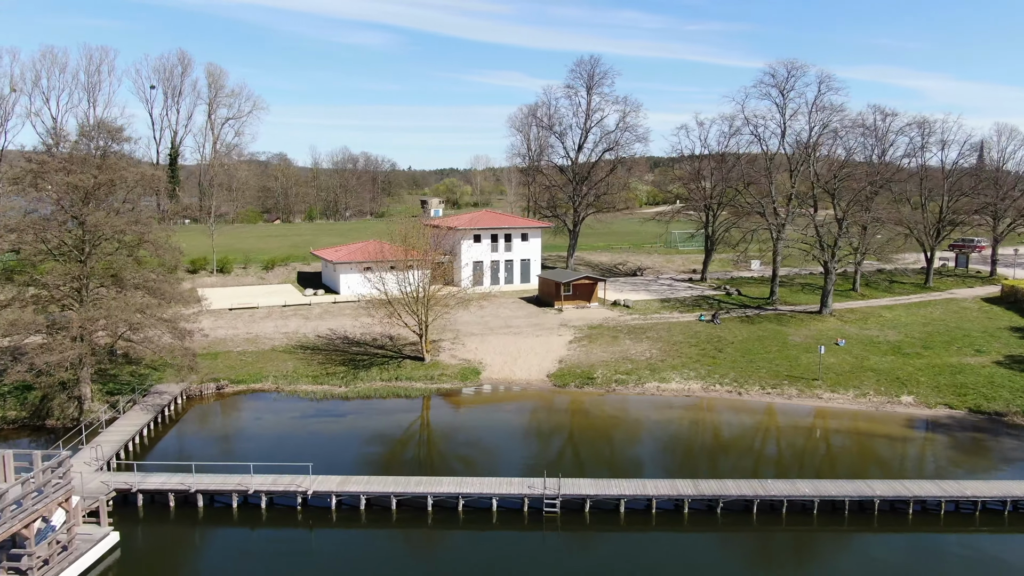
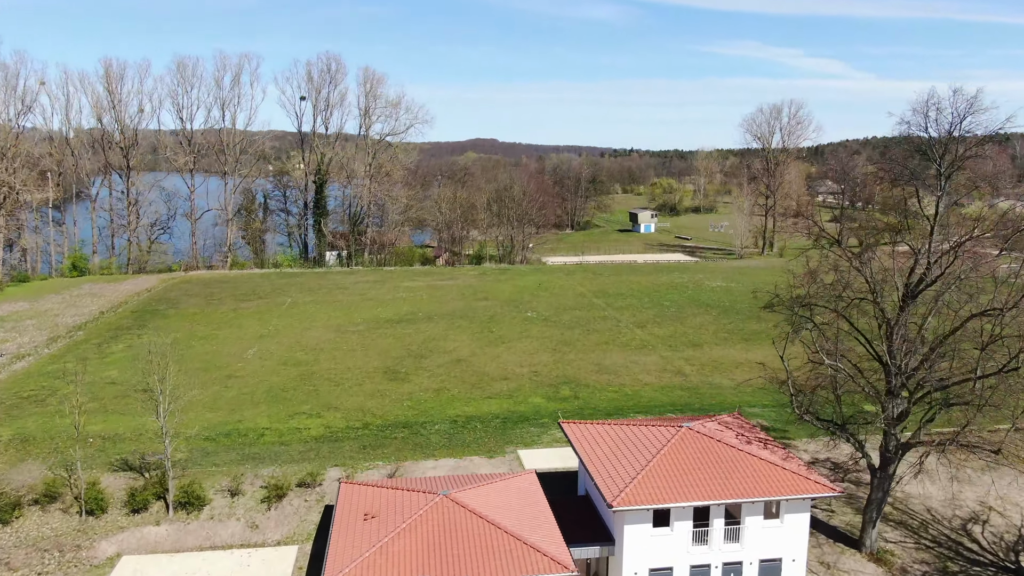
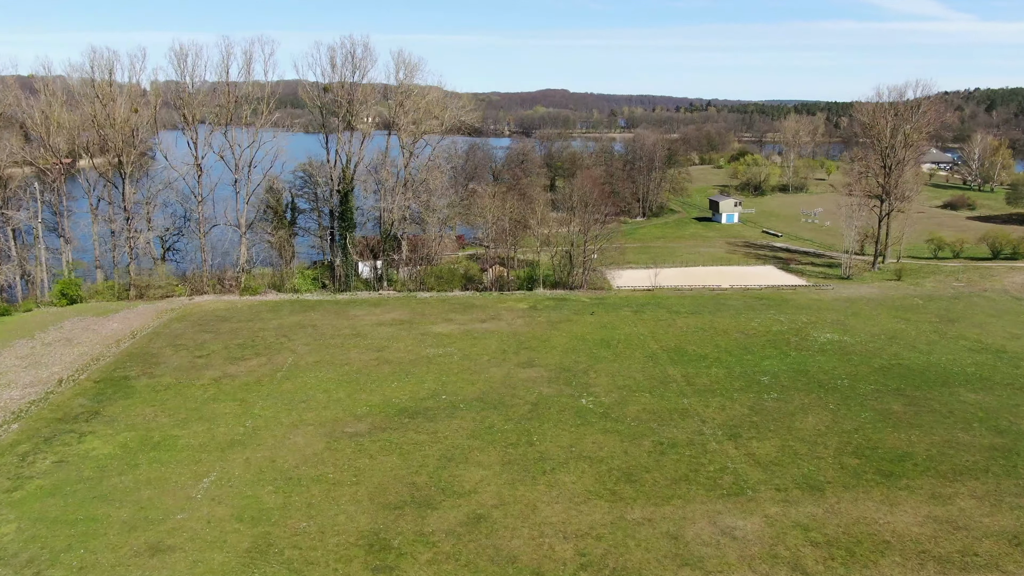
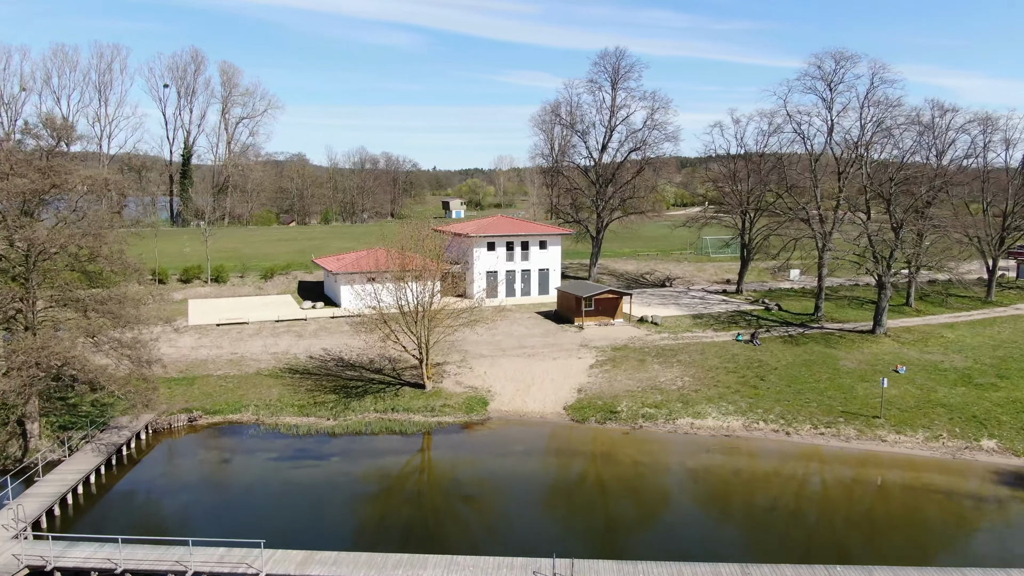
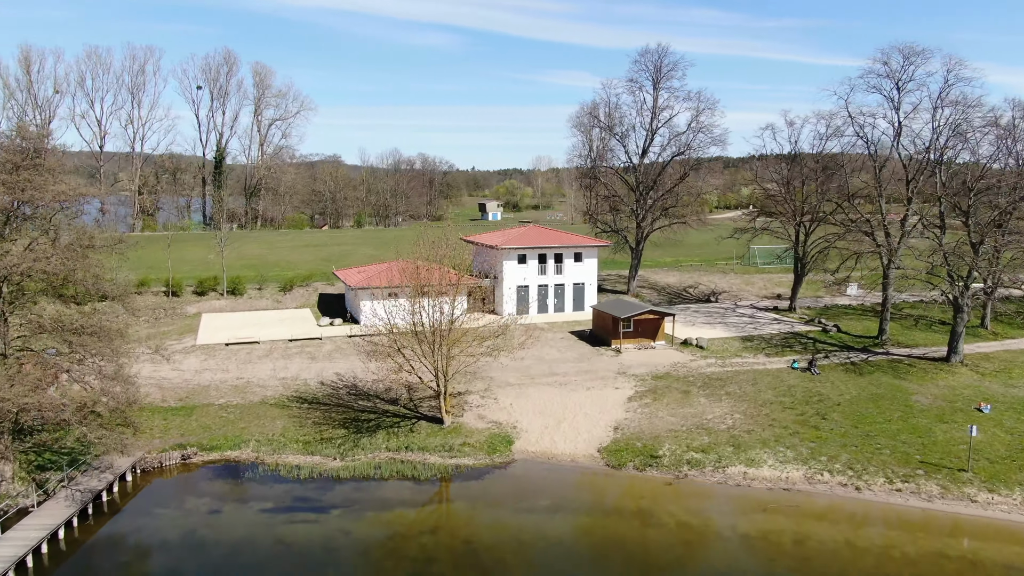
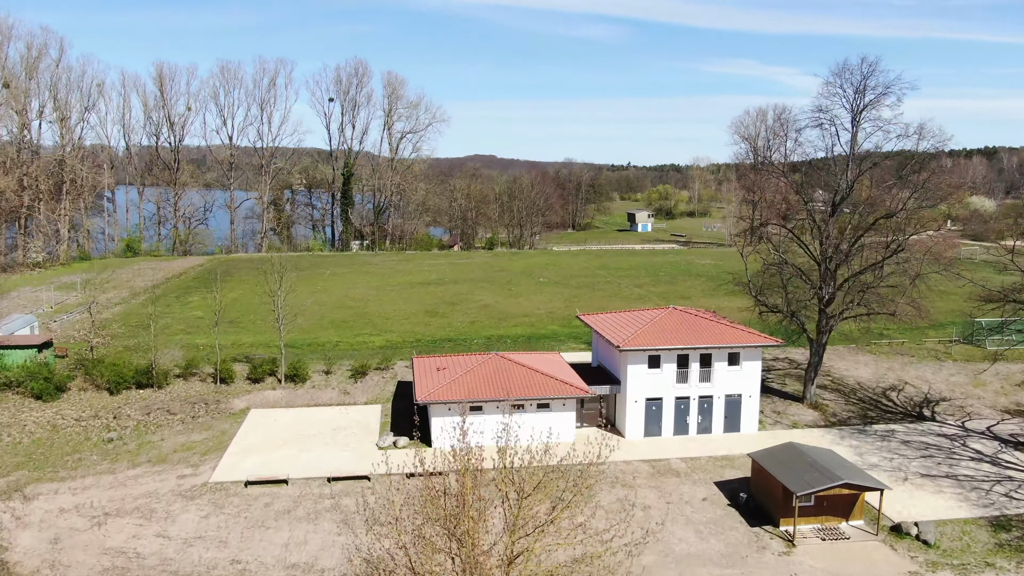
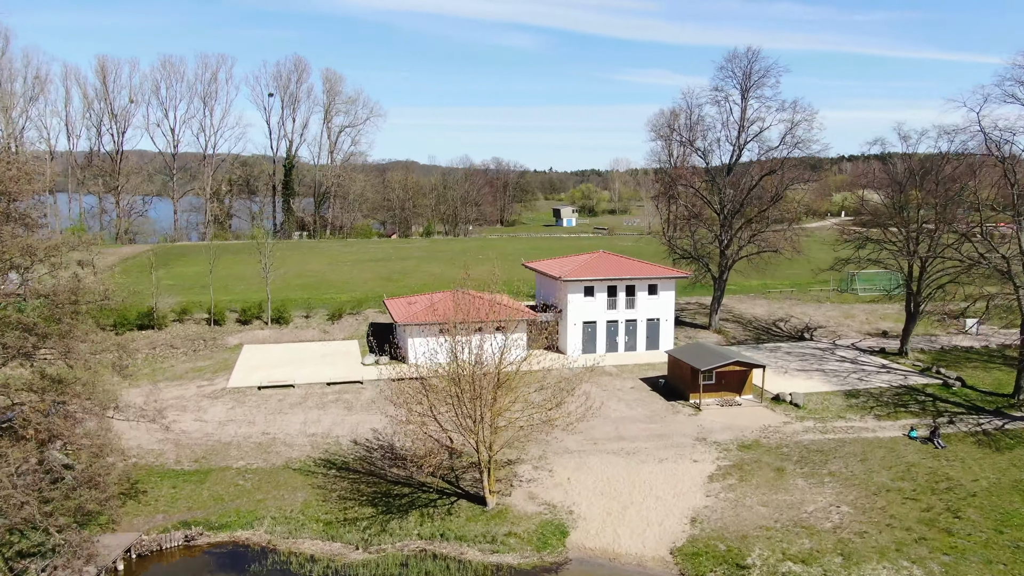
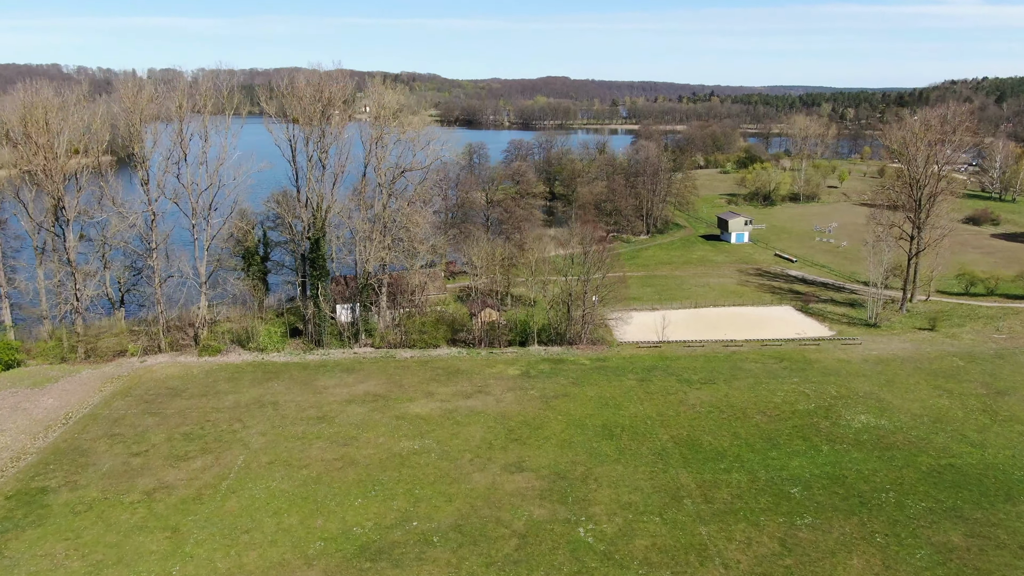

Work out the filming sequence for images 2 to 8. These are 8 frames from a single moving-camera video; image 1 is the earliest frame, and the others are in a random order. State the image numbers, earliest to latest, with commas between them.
4, 5, 7, 6, 2, 3, 8
